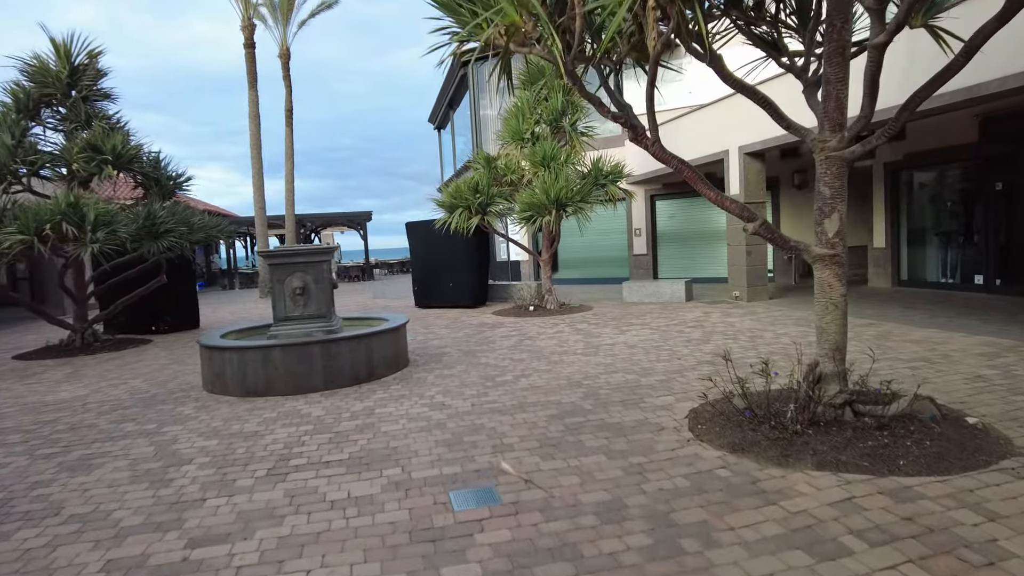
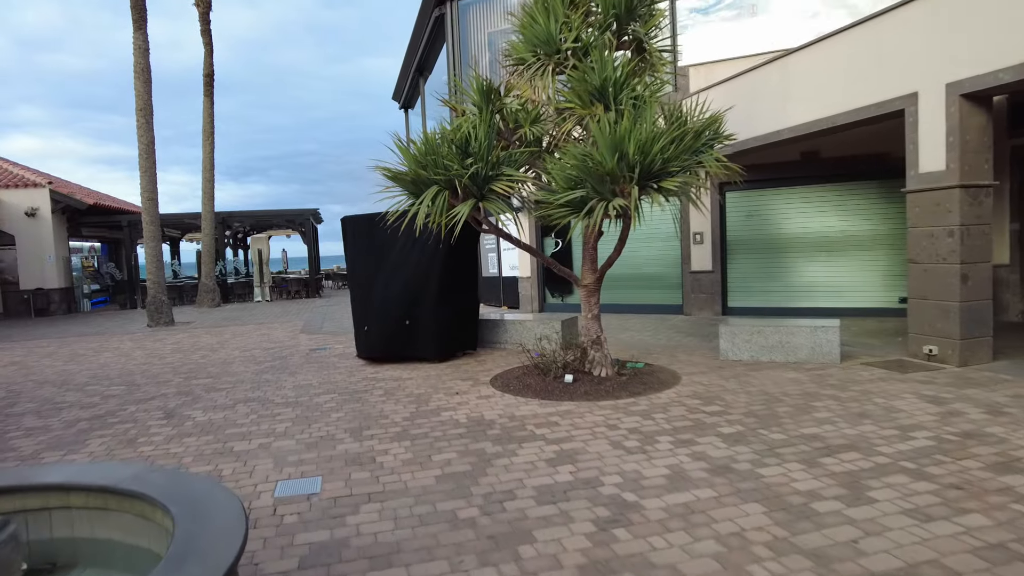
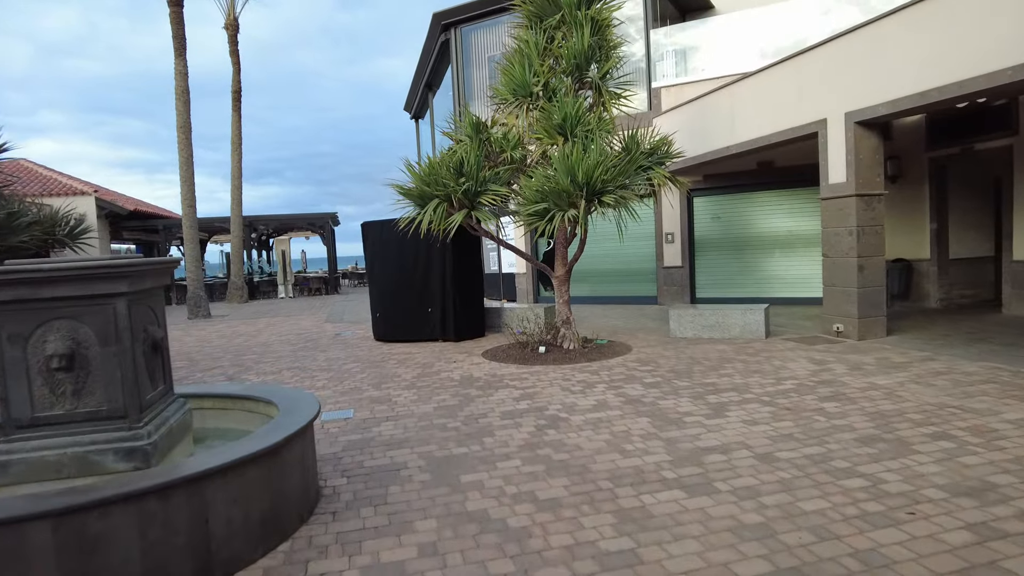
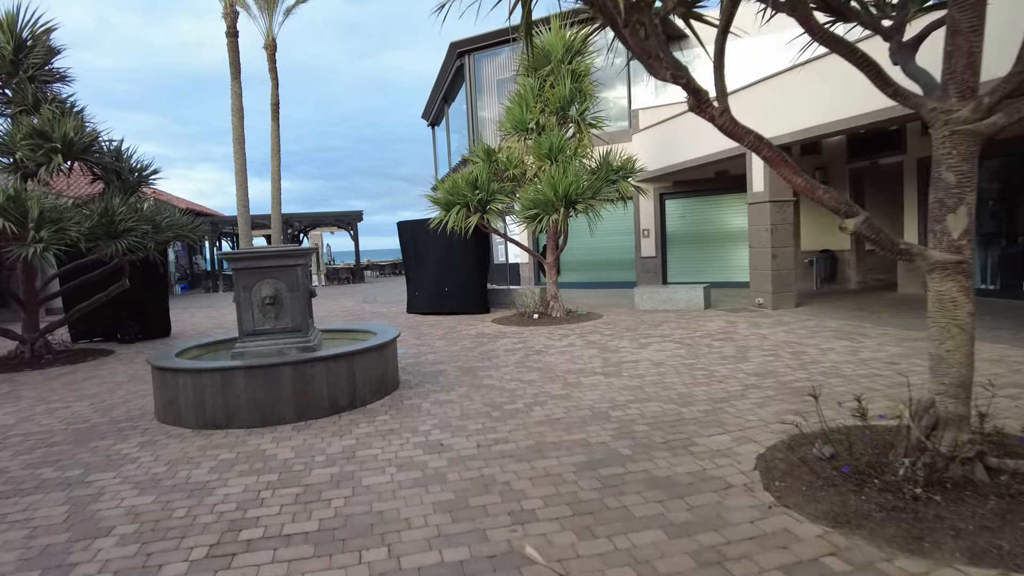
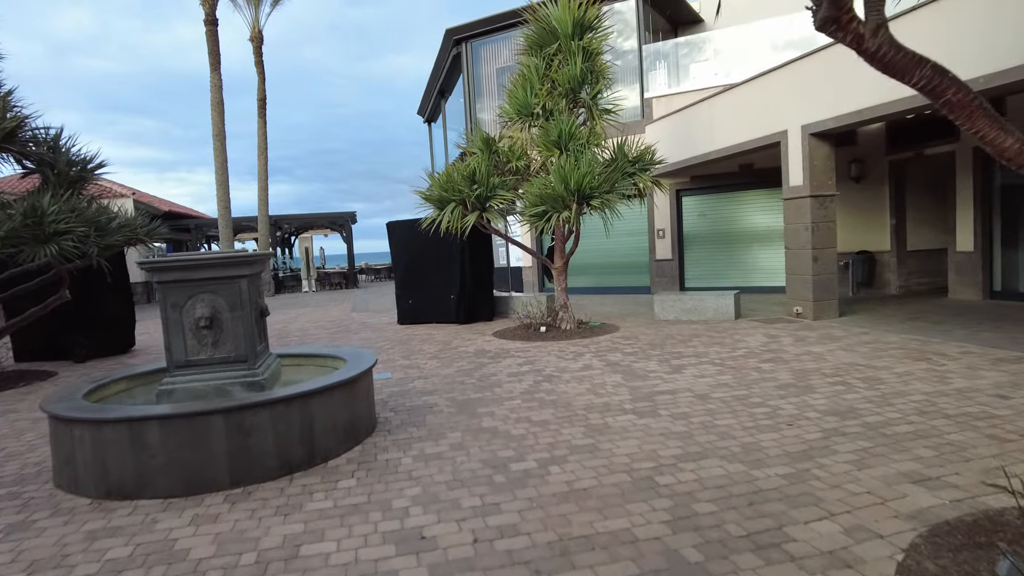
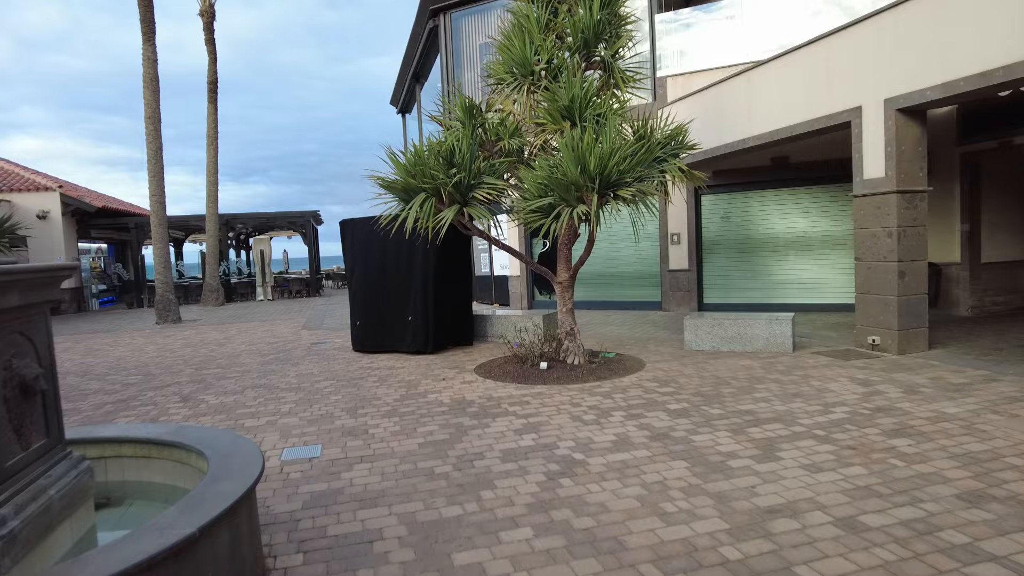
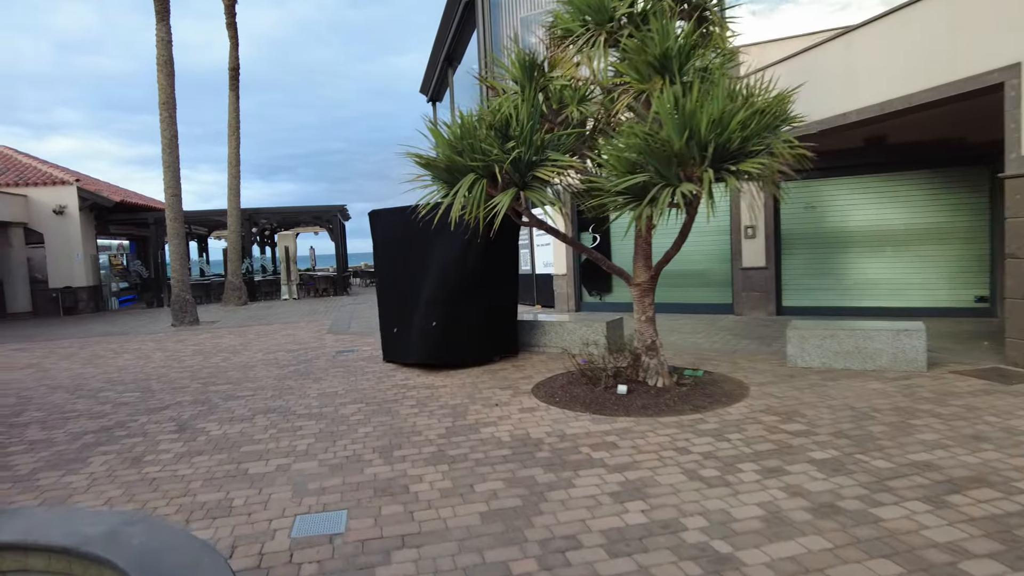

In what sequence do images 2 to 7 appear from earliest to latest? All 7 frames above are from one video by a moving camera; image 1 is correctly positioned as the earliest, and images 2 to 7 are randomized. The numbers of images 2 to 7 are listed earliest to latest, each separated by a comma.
4, 5, 3, 6, 2, 7
